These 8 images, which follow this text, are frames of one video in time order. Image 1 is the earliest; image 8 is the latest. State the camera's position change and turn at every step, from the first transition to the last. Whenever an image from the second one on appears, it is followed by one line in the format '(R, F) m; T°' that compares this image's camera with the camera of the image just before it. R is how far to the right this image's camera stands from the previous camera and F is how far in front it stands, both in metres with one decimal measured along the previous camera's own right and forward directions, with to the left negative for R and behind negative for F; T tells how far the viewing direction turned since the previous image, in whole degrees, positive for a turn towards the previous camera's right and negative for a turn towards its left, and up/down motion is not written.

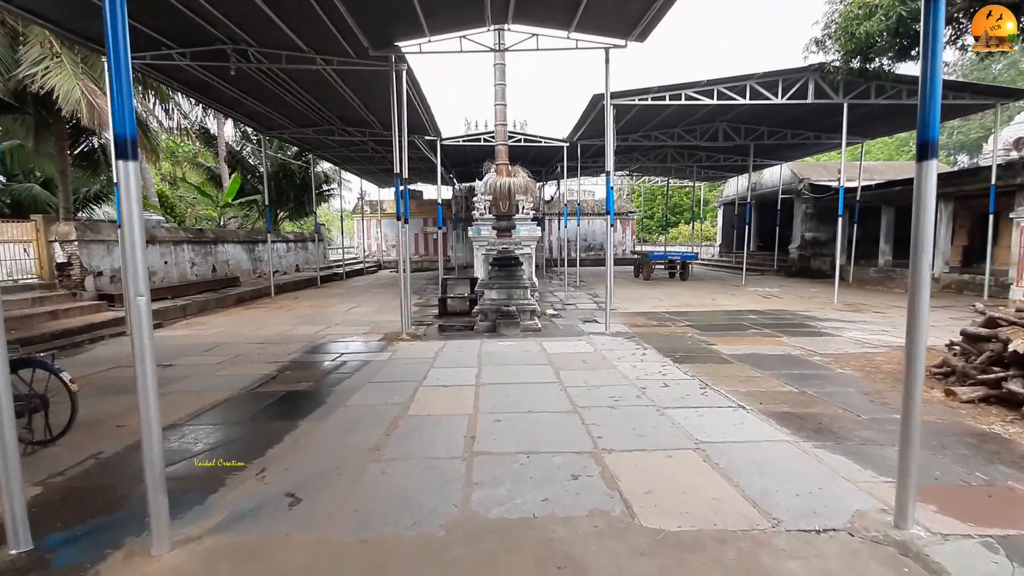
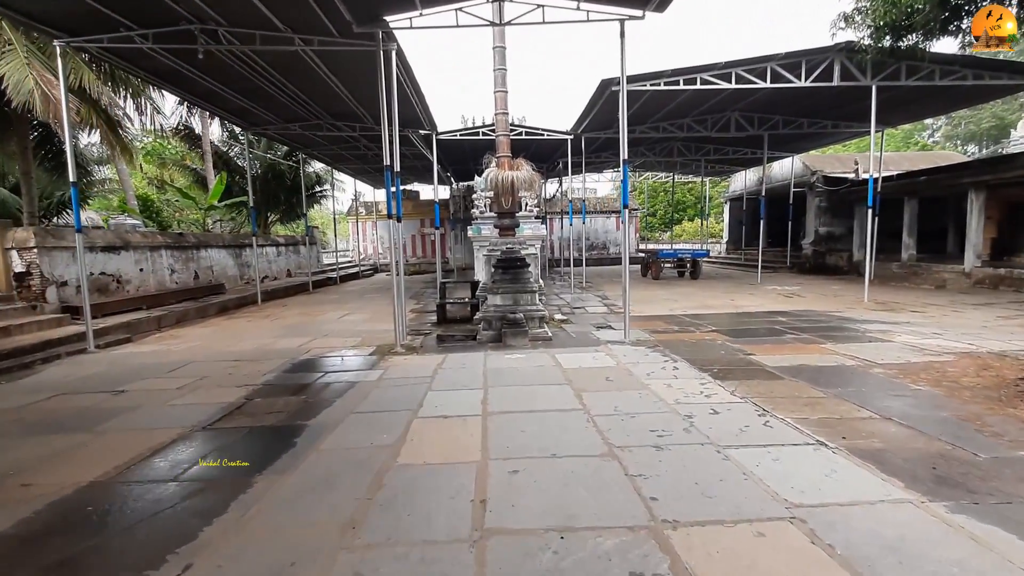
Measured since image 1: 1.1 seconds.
(-0.1, +0.7) m; 0°
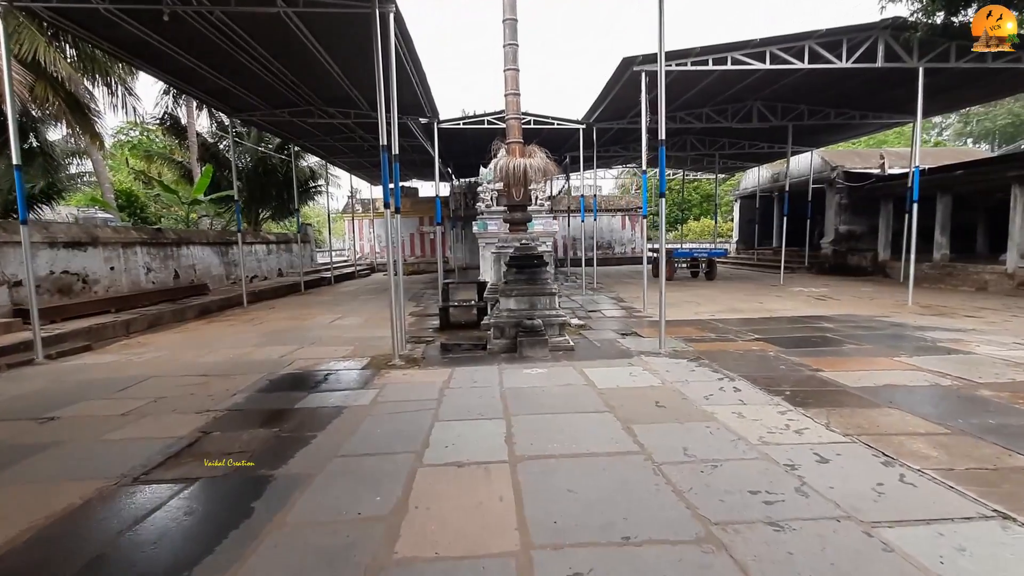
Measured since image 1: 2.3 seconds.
(-0.2, +0.8) m; 0°
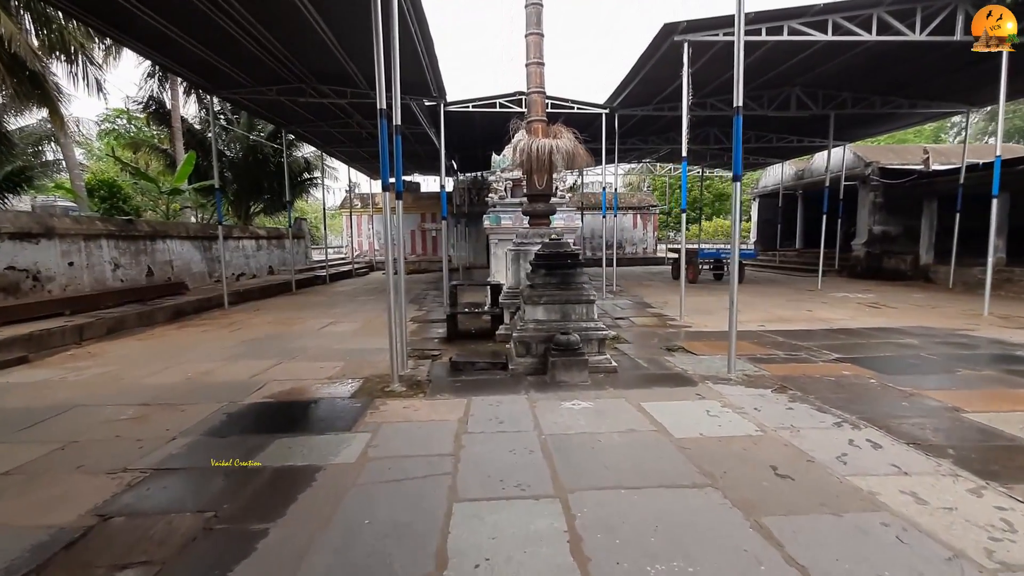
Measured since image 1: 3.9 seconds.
(-0.2, +1.0) m; 0°
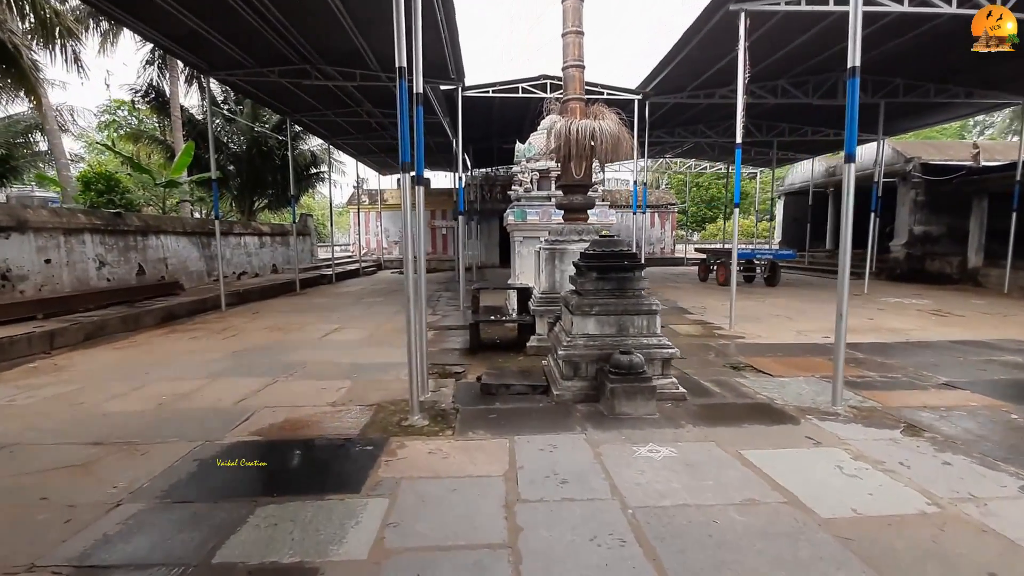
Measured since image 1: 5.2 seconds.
(-0.3, +0.7) m; -1°
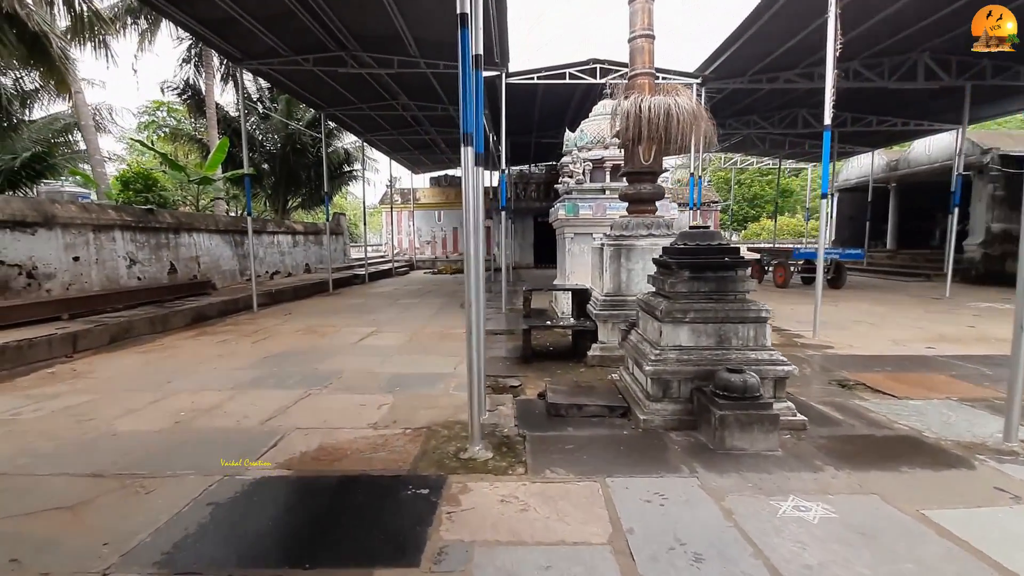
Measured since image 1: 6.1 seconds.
(-0.3, +0.5) m; -3°
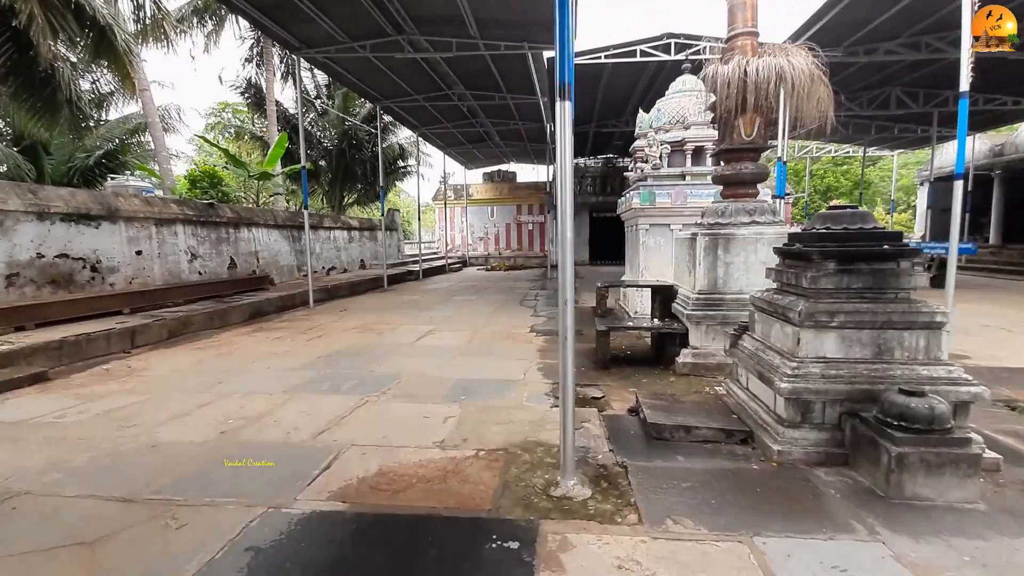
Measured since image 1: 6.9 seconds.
(-0.2, +0.5) m; -6°
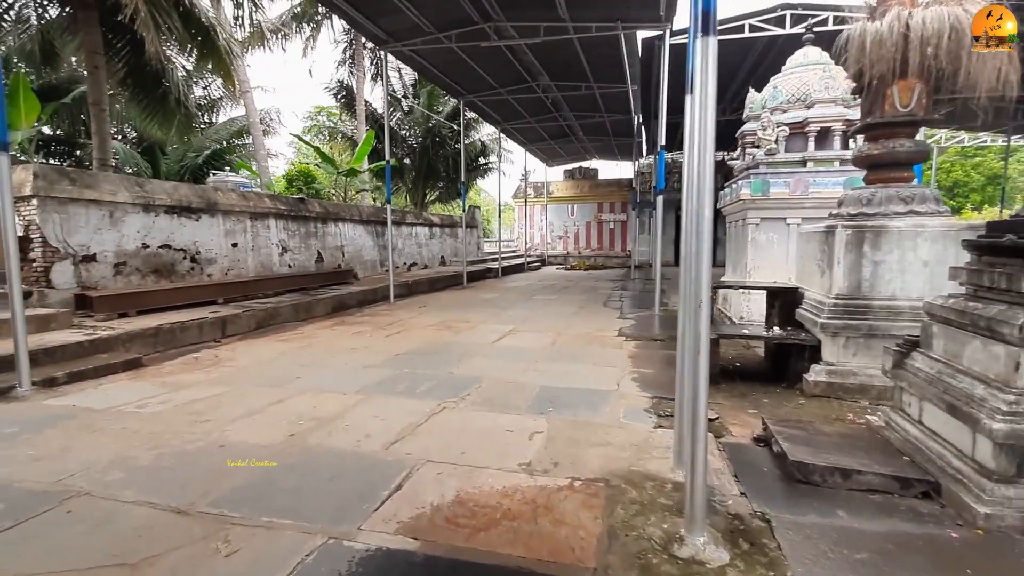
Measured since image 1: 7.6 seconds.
(-0.1, +0.4) m; -9°
